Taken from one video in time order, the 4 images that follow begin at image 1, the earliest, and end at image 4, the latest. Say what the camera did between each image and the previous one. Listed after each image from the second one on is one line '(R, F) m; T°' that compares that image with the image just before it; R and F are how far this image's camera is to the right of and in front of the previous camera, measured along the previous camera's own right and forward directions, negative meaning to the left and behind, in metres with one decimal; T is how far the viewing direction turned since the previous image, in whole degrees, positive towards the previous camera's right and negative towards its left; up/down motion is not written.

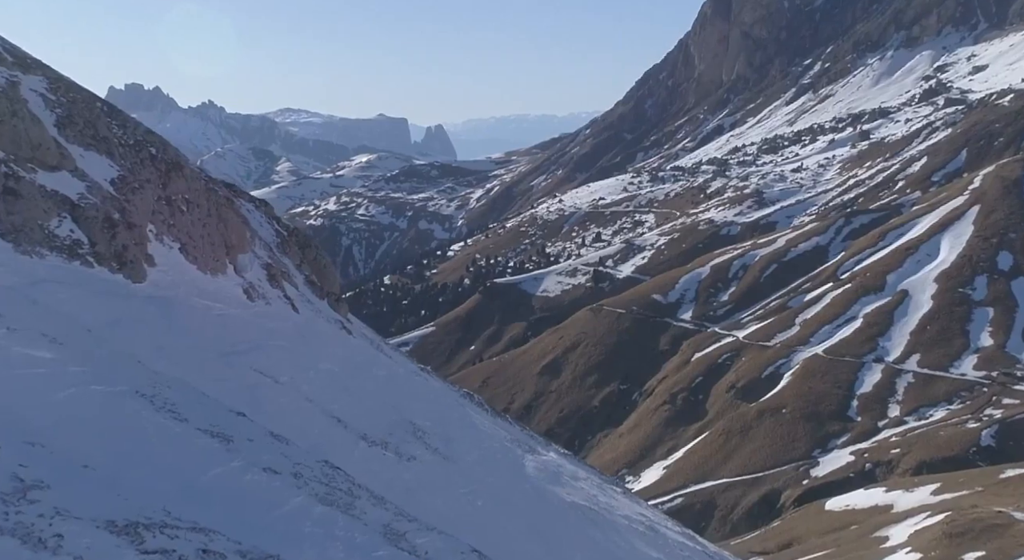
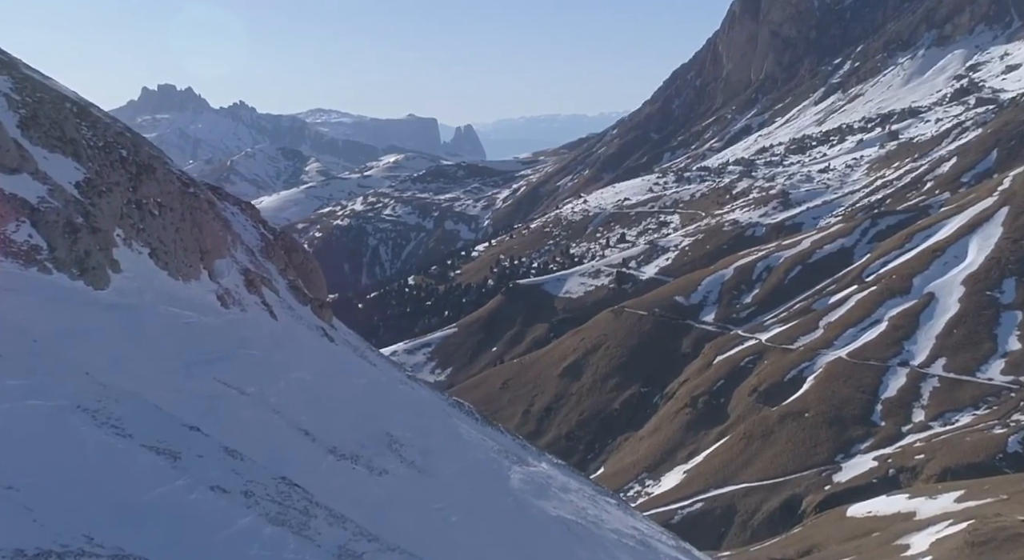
(+1.5, +1.3) m; -1°
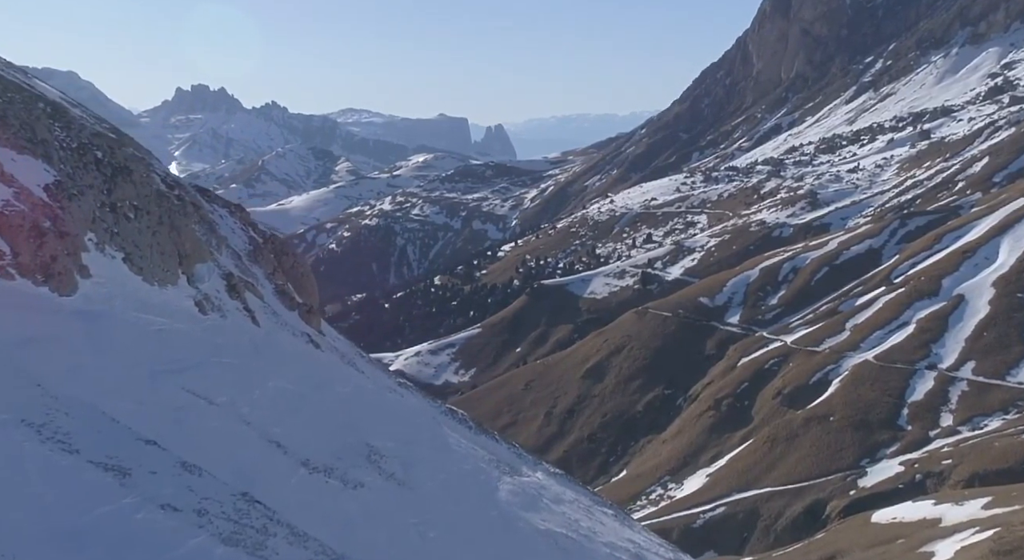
(+1.3, +1.2) m; -2°
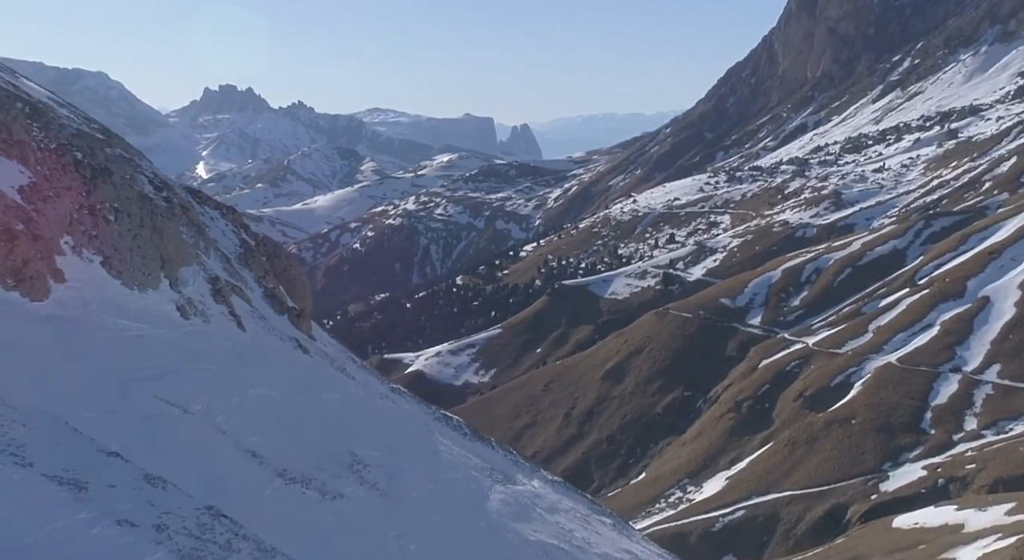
(+1.1, +1.0) m; -1°
